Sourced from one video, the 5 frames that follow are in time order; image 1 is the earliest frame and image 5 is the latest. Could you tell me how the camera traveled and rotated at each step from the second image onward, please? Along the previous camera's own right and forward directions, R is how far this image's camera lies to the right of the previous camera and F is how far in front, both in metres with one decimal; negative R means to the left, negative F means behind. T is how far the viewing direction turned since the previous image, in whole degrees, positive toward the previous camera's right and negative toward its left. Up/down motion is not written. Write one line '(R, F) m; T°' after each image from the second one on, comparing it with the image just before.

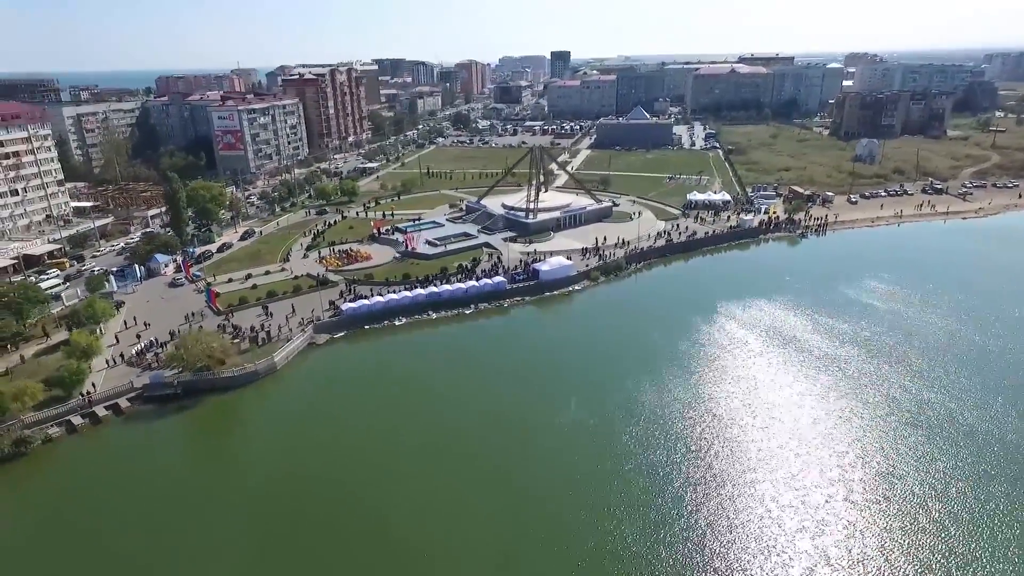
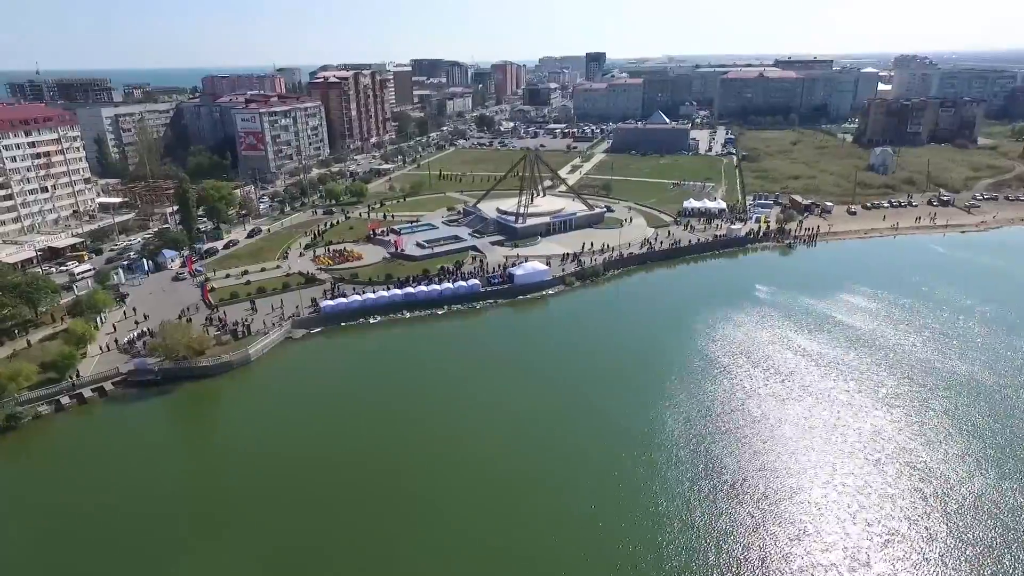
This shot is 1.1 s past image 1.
(+3.2, -1.1) m; -4°
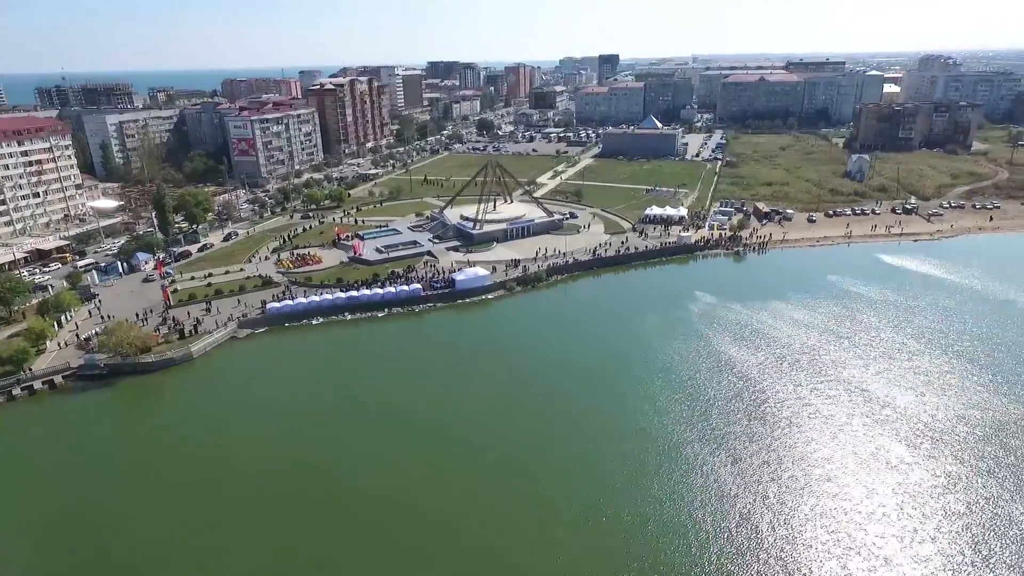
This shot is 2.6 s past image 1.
(+4.5, -1.5) m; -2°
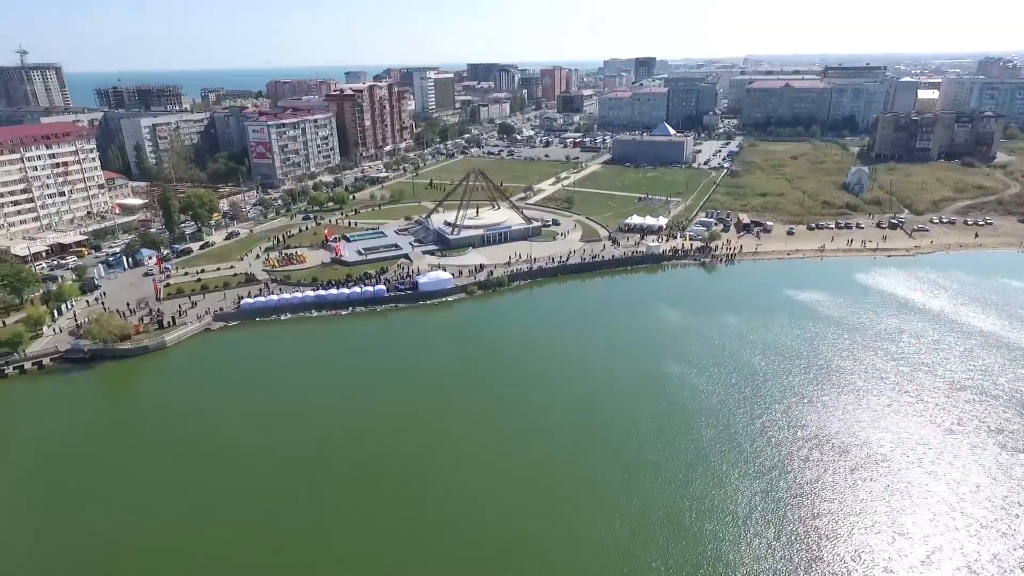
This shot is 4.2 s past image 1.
(+4.8, -1.6) m; -4°
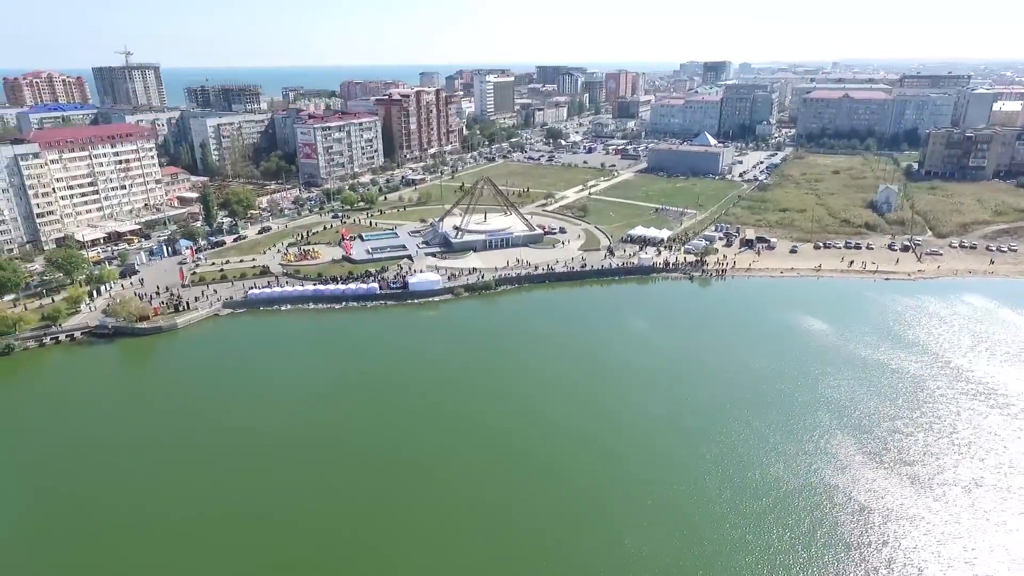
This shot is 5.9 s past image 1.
(+5.3, -1.7) m; -7°
